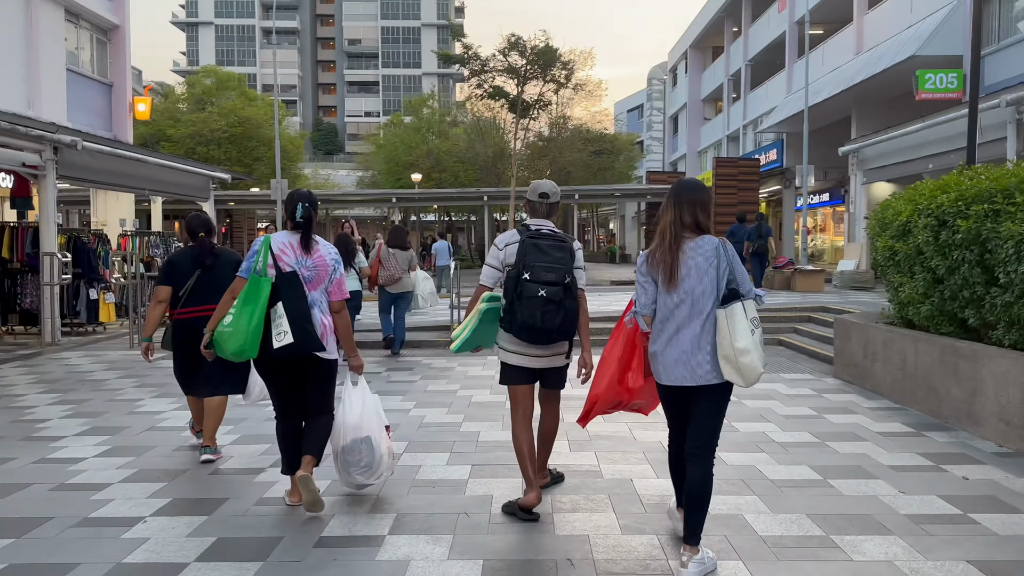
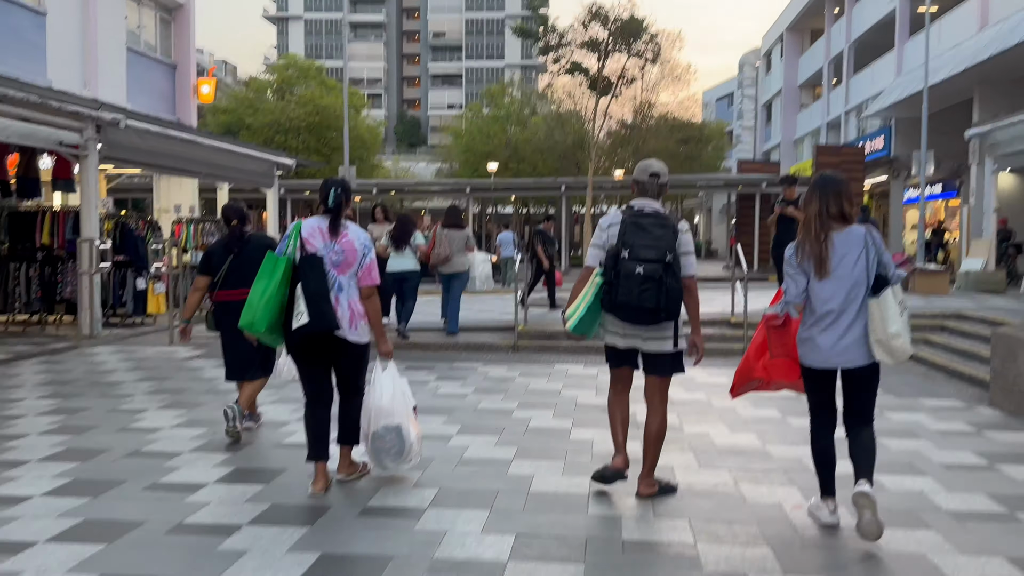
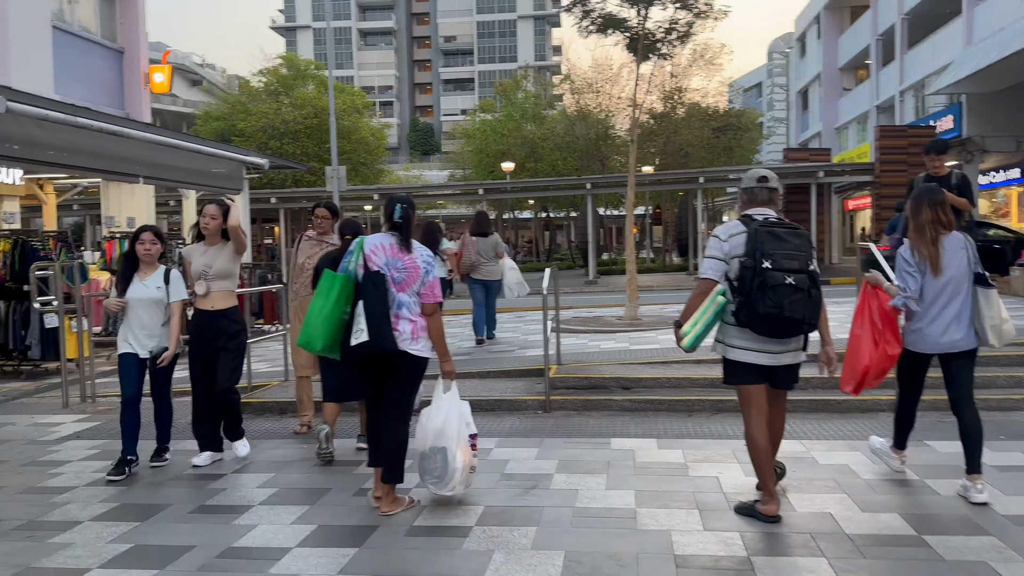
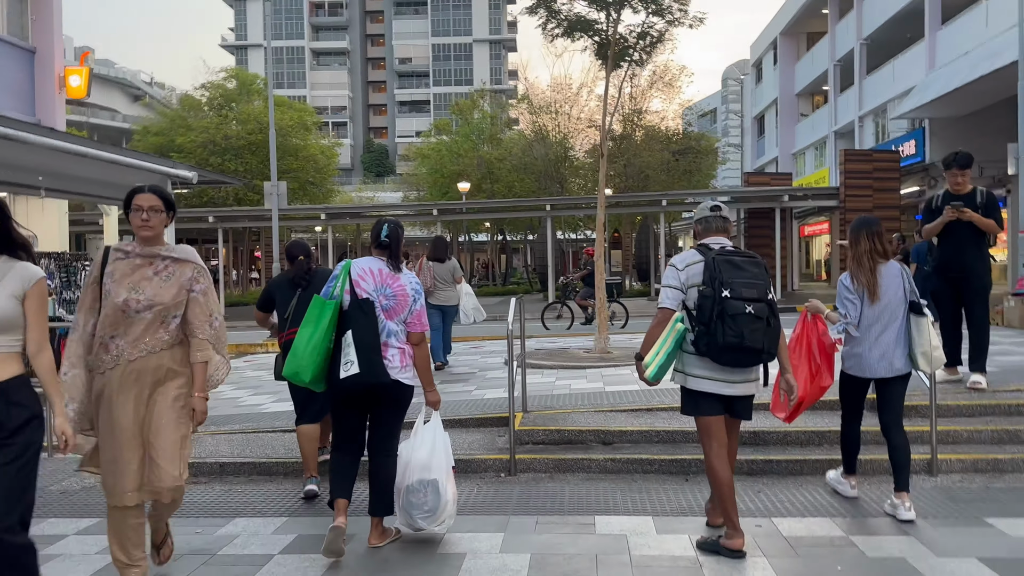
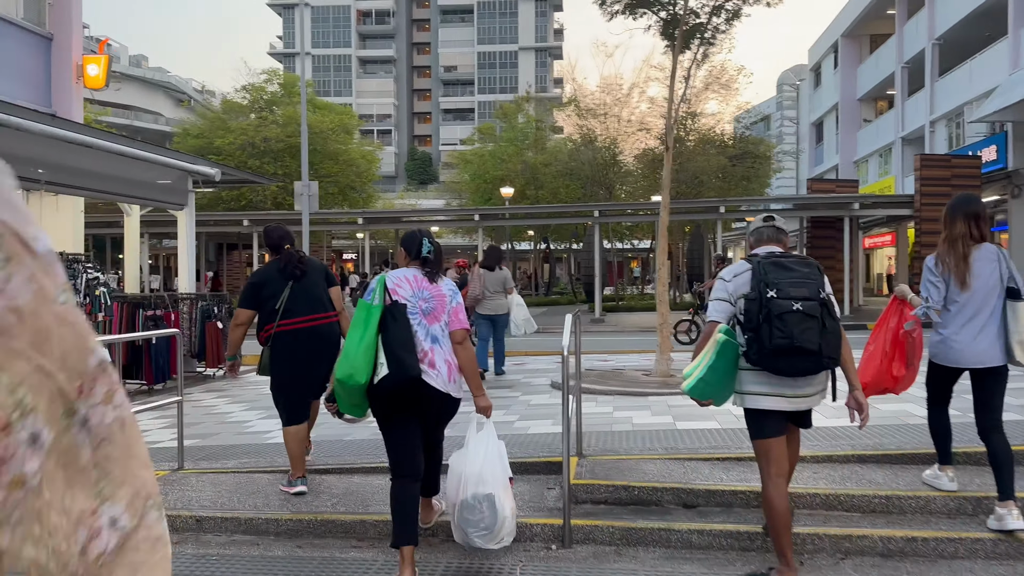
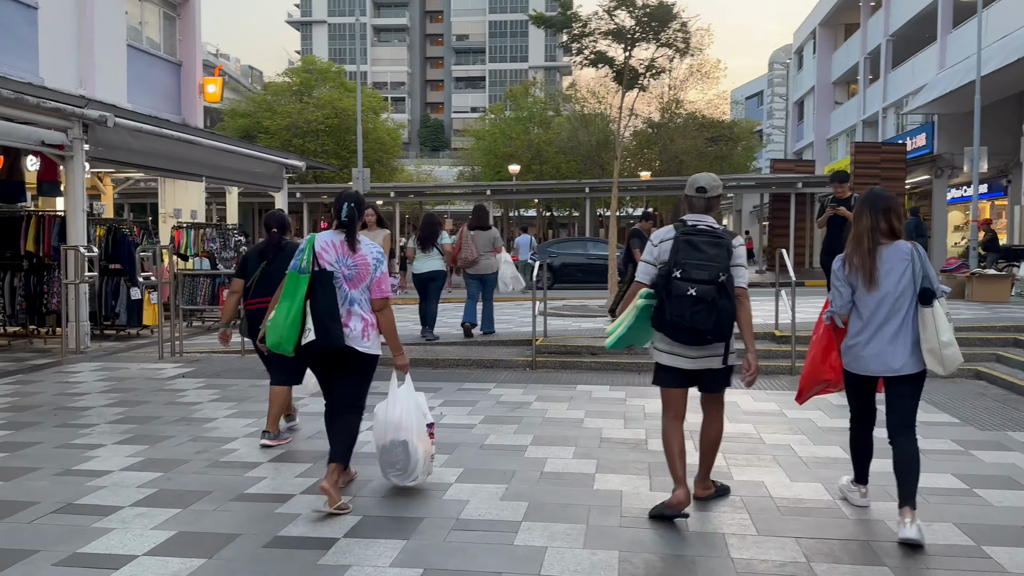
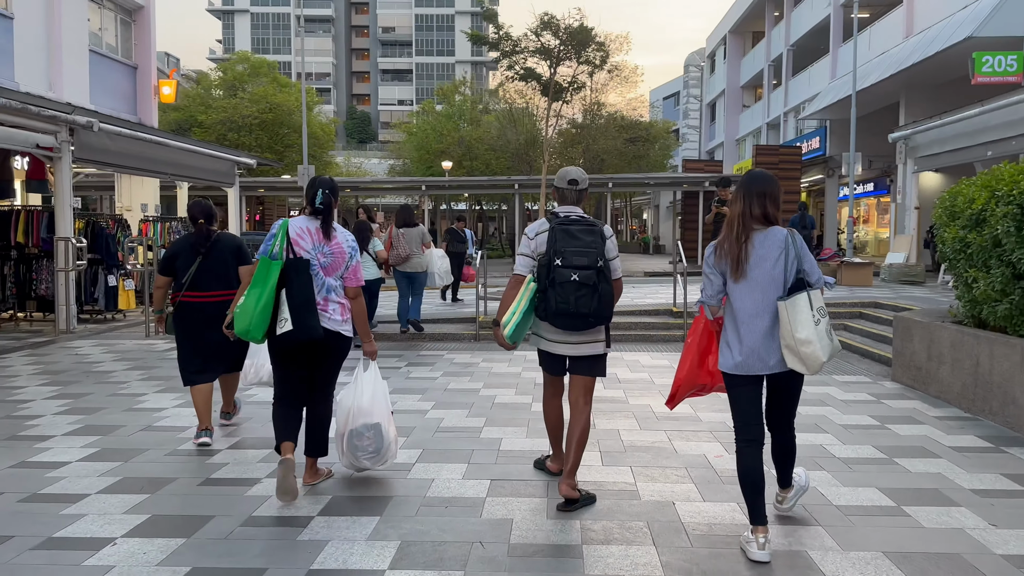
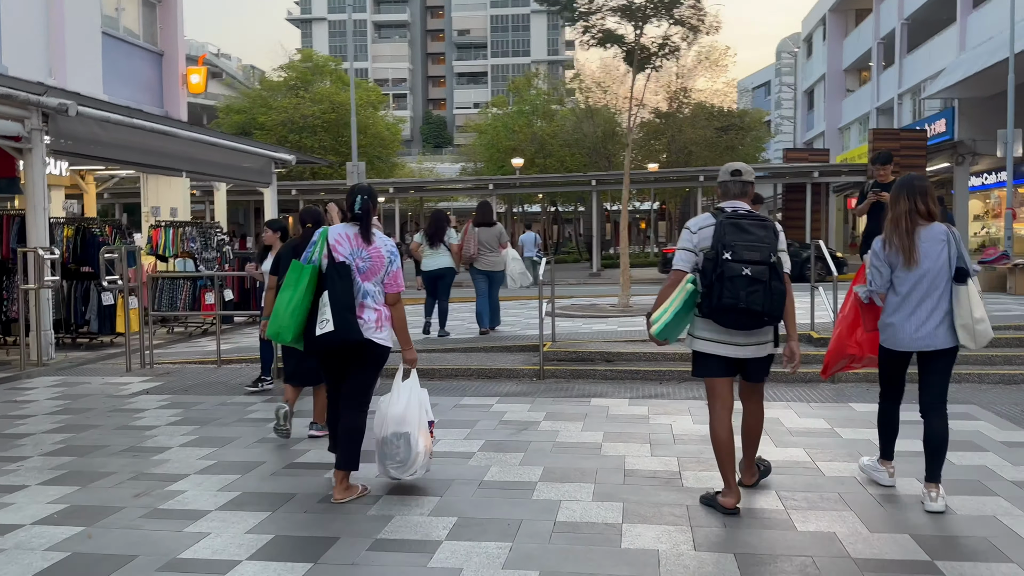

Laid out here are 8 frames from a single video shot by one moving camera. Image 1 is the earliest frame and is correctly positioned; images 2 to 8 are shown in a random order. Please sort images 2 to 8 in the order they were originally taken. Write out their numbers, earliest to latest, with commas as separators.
7, 2, 6, 8, 3, 4, 5
